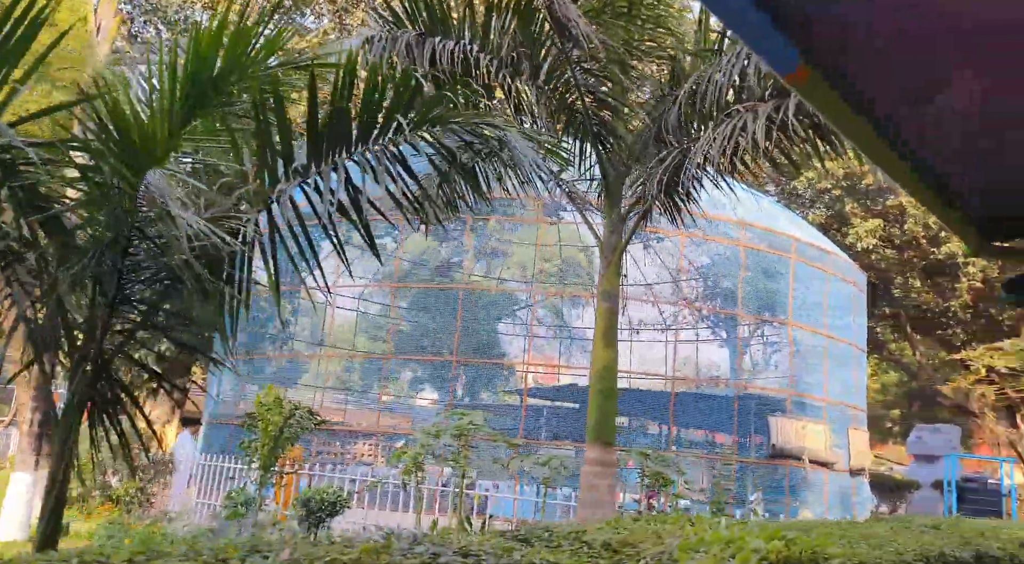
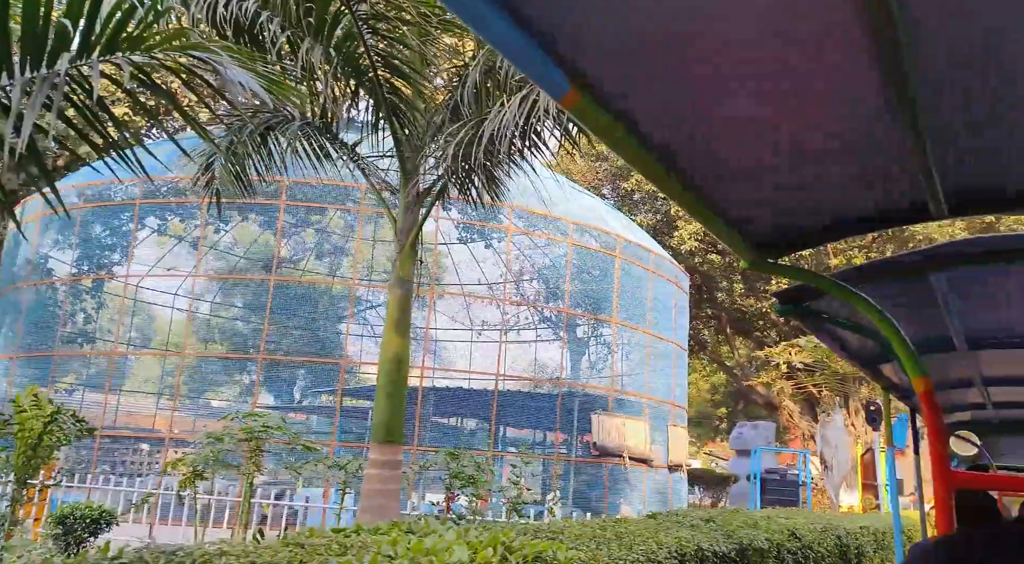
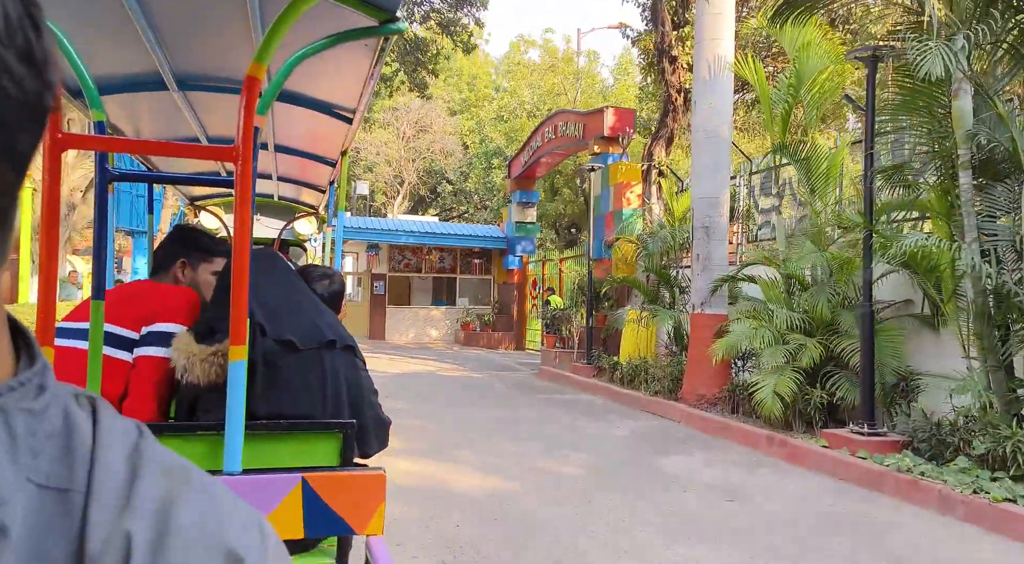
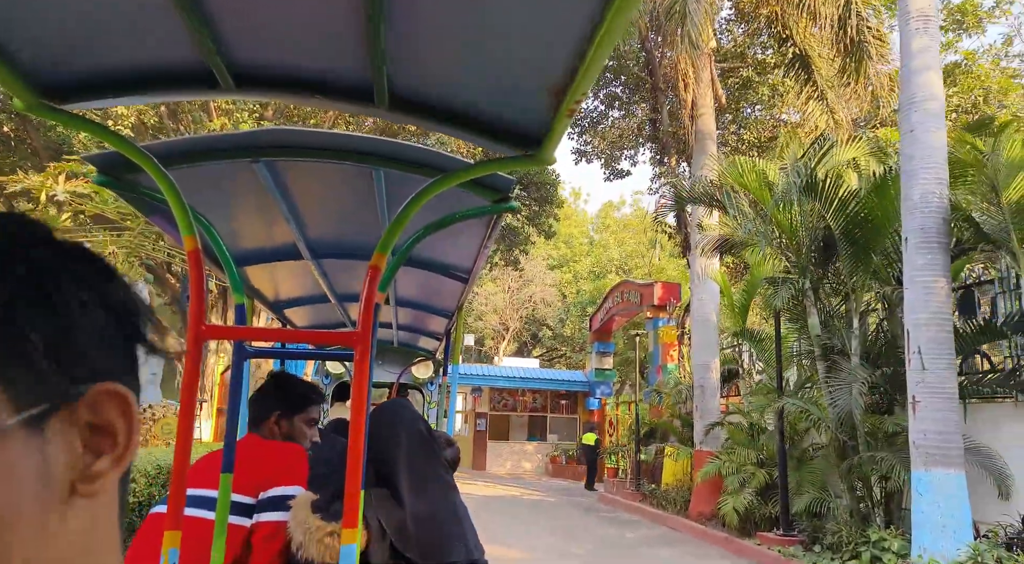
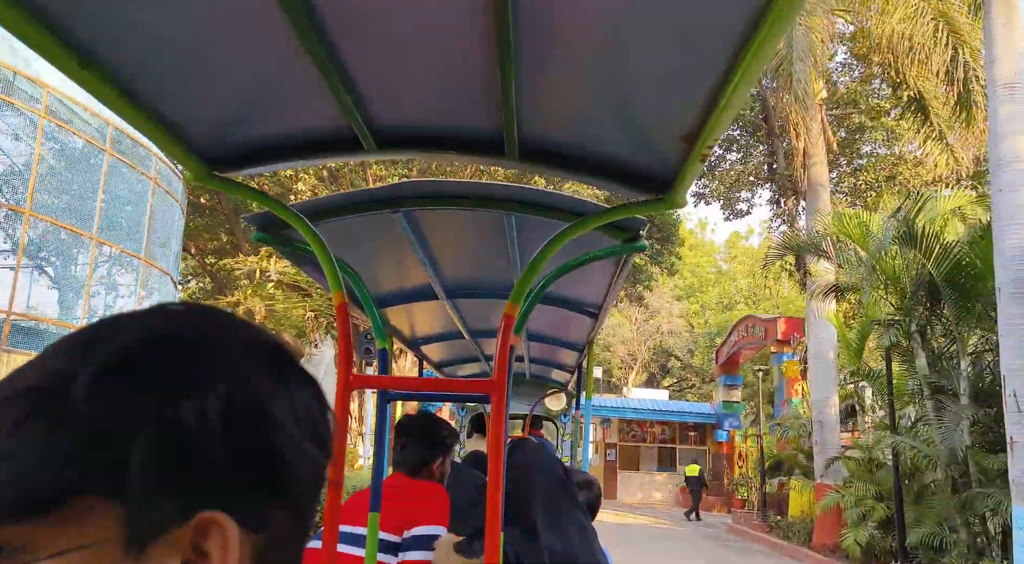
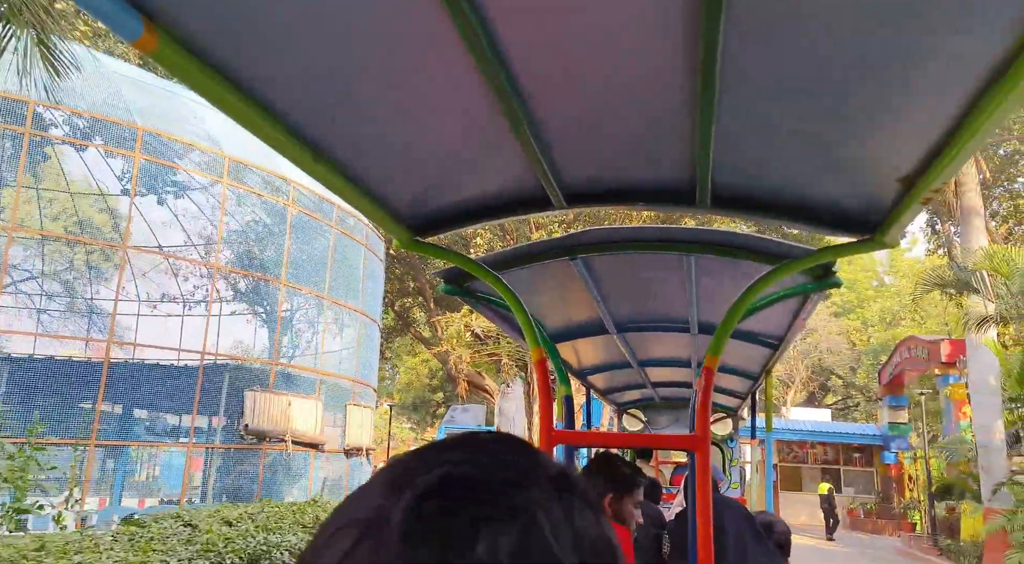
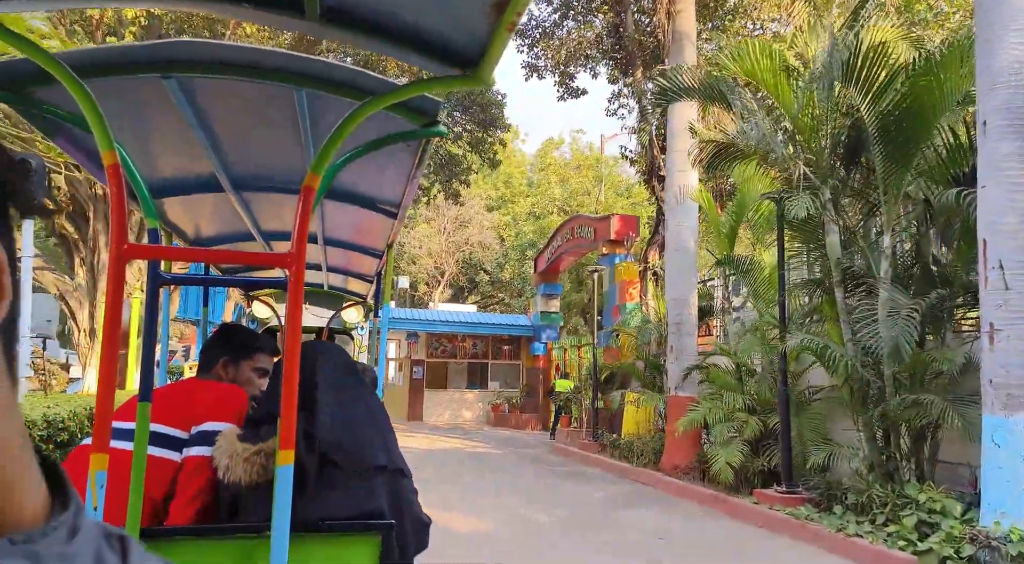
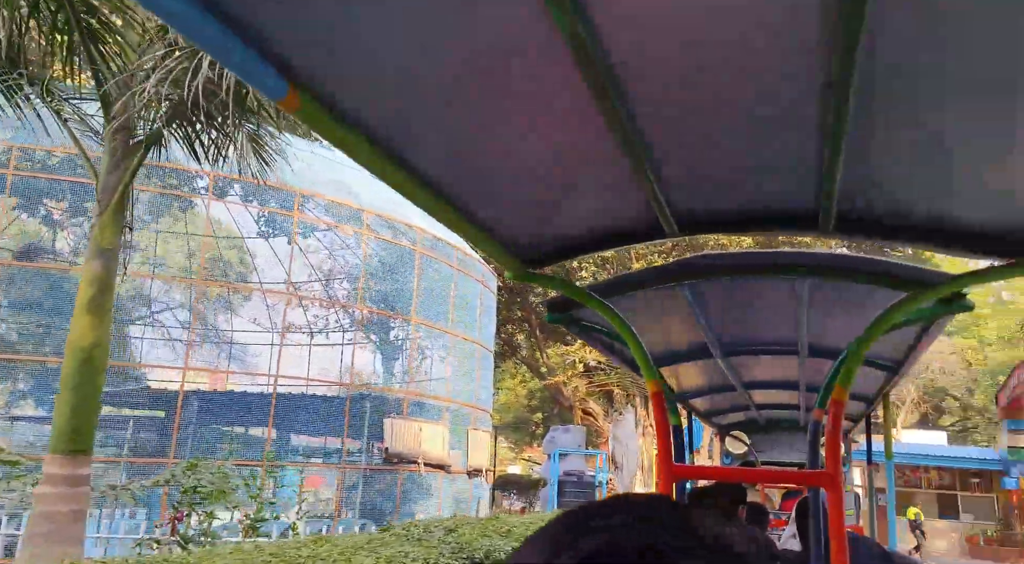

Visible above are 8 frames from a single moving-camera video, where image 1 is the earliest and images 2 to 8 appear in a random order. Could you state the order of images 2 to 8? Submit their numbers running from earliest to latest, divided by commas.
2, 8, 6, 5, 4, 7, 3
